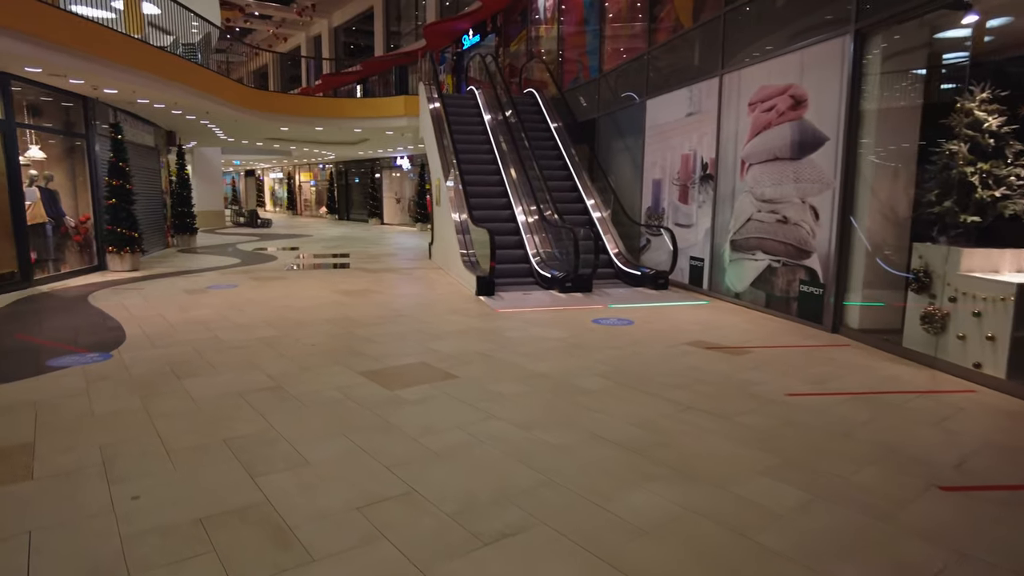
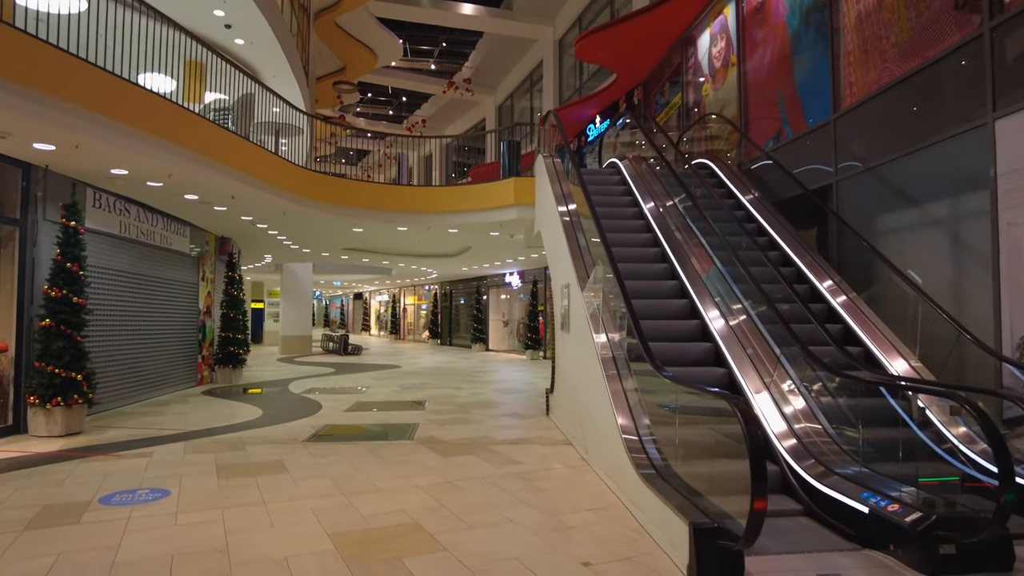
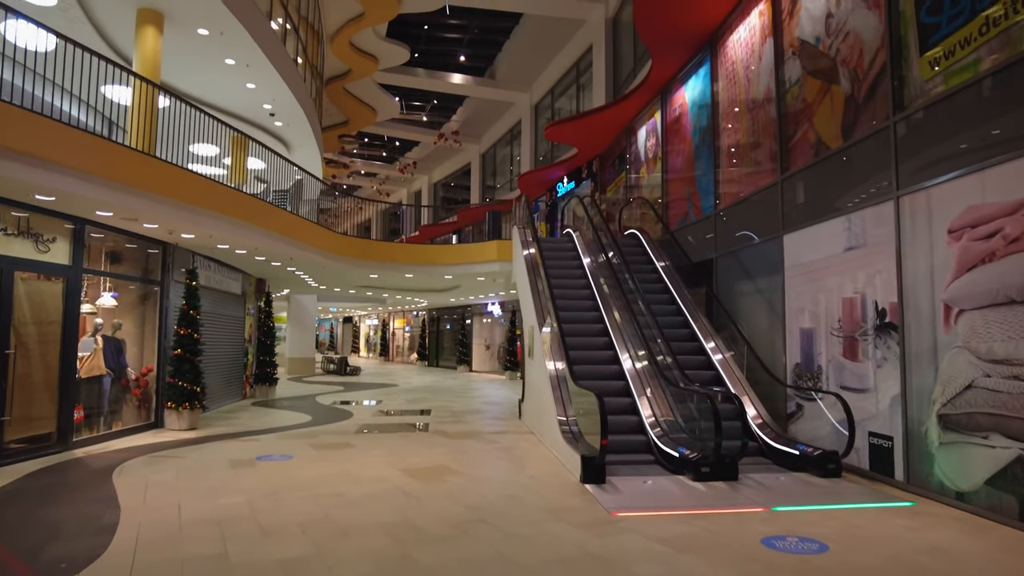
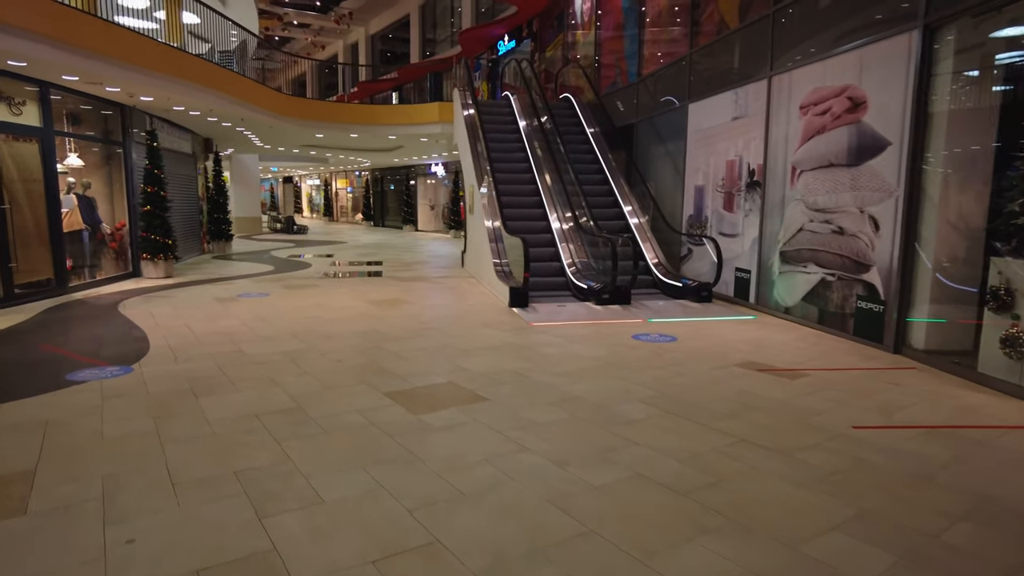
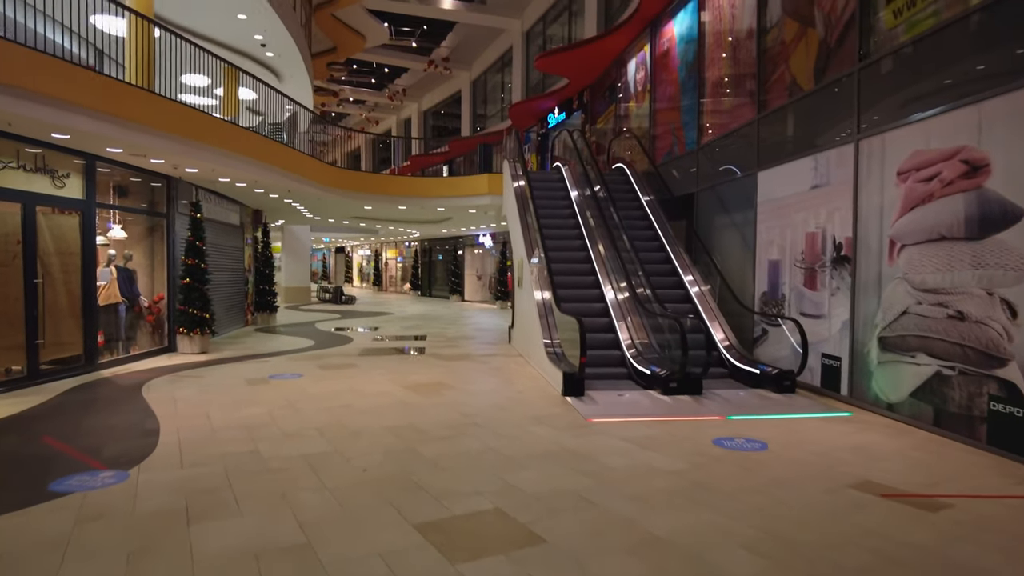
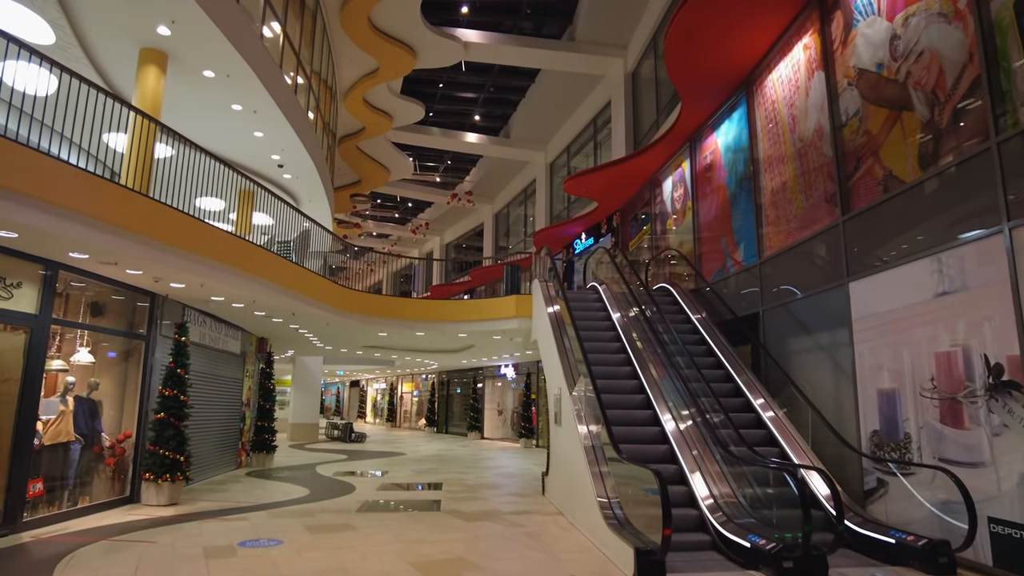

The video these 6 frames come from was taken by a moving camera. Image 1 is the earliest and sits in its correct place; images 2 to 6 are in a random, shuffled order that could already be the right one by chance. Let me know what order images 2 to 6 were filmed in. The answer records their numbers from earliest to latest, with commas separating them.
4, 5, 3, 6, 2
